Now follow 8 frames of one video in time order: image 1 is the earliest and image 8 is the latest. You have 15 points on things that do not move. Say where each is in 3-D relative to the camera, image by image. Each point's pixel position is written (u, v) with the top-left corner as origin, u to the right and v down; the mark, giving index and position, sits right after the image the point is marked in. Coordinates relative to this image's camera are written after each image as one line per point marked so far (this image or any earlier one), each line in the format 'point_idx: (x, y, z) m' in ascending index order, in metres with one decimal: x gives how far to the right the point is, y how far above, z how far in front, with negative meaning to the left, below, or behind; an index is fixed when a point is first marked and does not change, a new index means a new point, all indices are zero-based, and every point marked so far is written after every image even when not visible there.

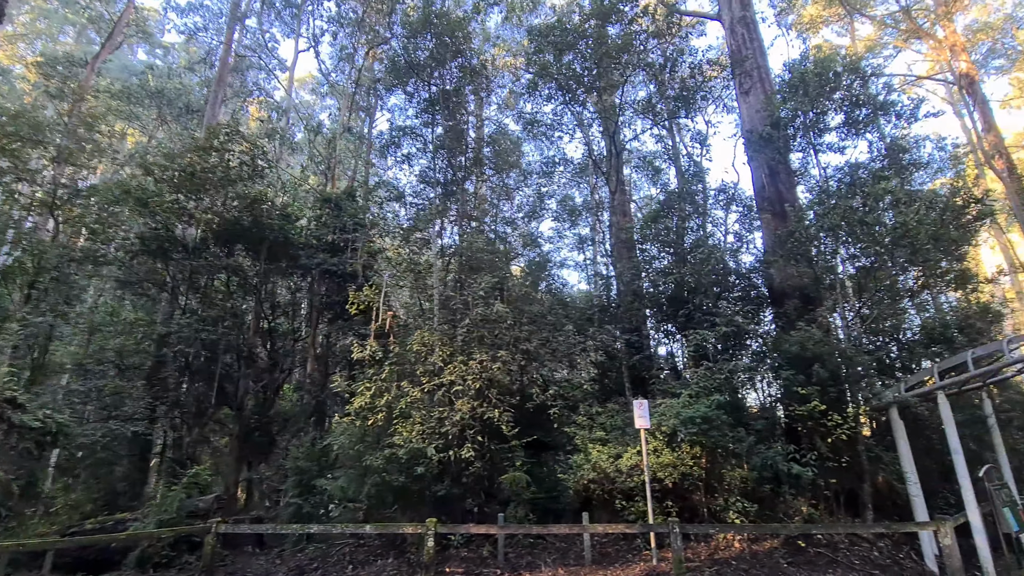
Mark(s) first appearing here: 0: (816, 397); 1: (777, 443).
0: (+4.9, -1.8, +8.2) m
1: (+4.5, -2.6, +8.5) m
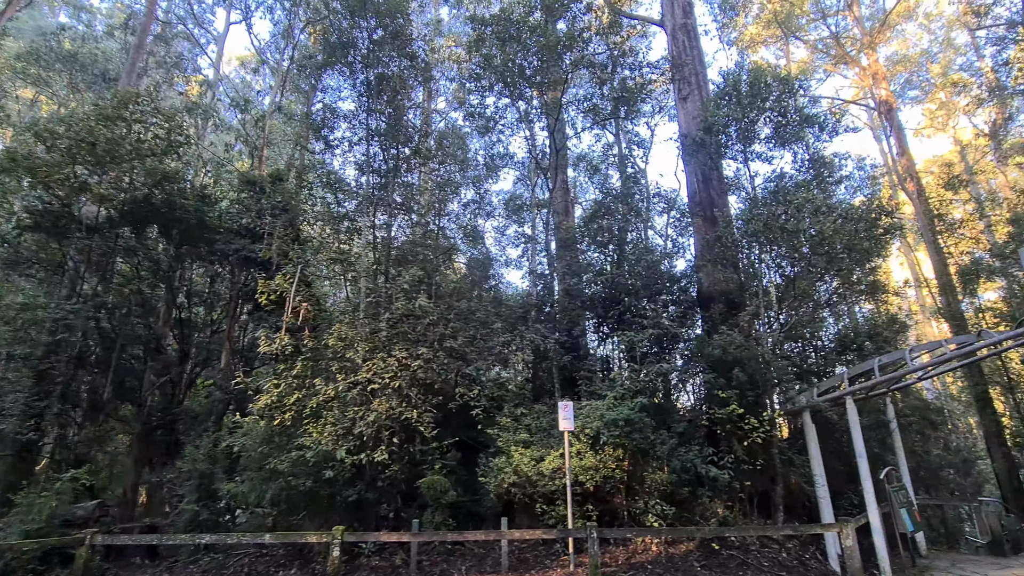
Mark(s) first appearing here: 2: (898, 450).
0: (+3.6, -1.8, +8.3) m
1: (+3.1, -2.7, +8.6) m
2: (+7.9, -3.3, +10.2) m
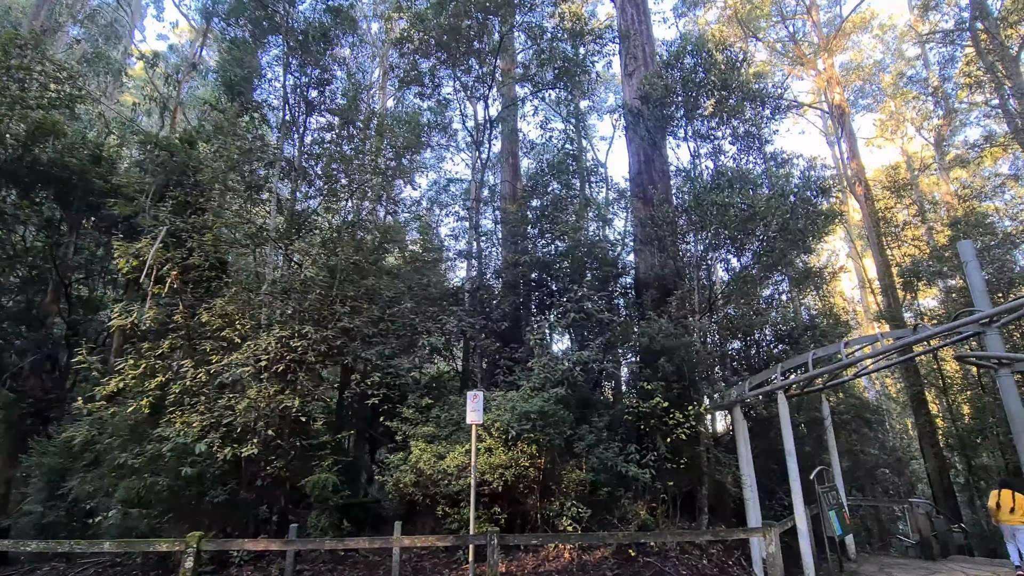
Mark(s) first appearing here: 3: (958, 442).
0: (+2.2, -1.6, +7.5) m
1: (+1.6, -2.4, +7.8) m
2: (+6.2, -3.1, +9.8) m
3: (+12.6, -4.4, +14.1) m
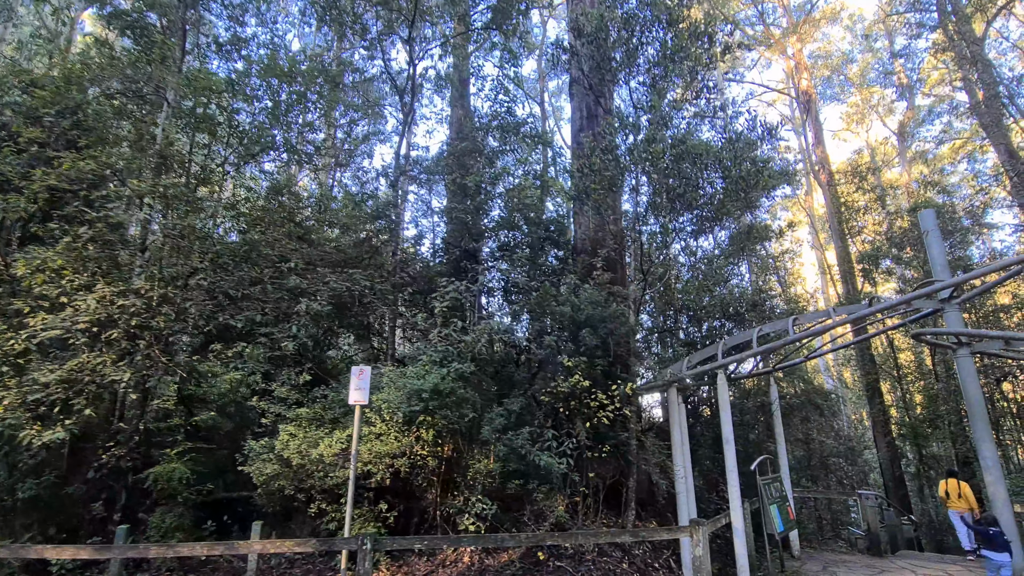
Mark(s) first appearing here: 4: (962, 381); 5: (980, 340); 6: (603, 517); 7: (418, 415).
0: (+0.9, -1.0, +6.5) m
1: (+0.3, -1.9, +6.7) m
2: (+4.7, -2.6, +8.9) m
3: (+10.9, -3.9, +13.6) m
4: (+6.9, -1.4, +7.6) m
5: (+7.3, -0.8, +7.8) m
6: (+1.3, -3.2, +6.9) m
7: (-1.1, -1.6, +6.1) m
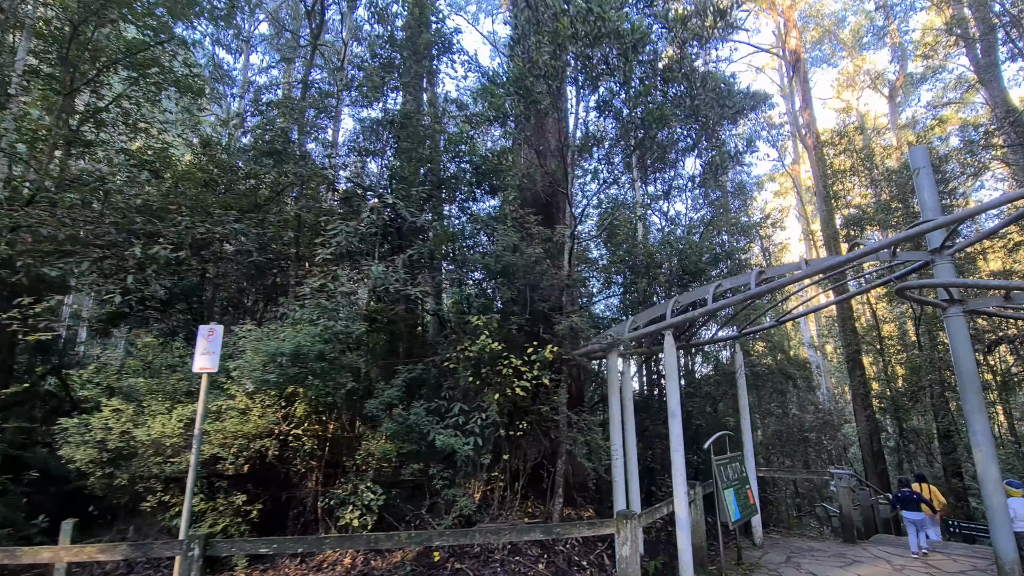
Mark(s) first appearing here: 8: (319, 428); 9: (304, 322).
0: (-0.2, -0.4, +5.2) m
1: (-0.8, -1.2, +5.5) m
2: (+3.6, -1.9, +7.8) m
3: (+9.6, -3.0, +12.7) m
4: (+5.7, -0.7, +6.5) m
5: (+6.2, -0.1, +6.7) m
6: (+0.2, -2.5, +5.8) m
7: (-2.2, -1.0, +4.9) m
8: (-2.0, -1.5, +5.2) m
9: (-2.1, -0.4, +5.2) m
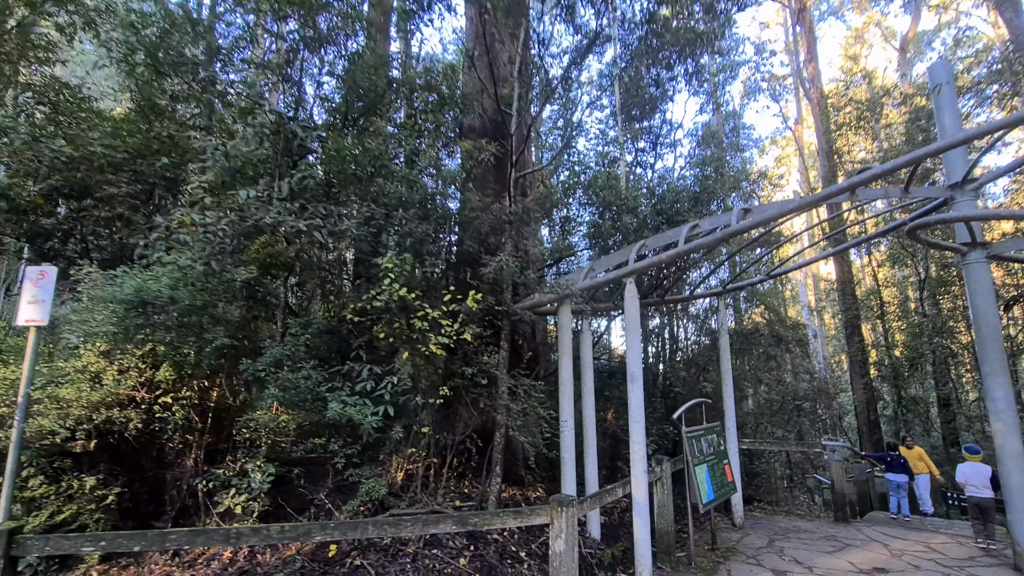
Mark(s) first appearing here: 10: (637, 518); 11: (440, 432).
0: (-0.9, +0.1, +4.2) m
1: (-1.5, -0.7, +4.5) m
2: (+2.9, -1.2, +6.9) m
3: (+9.0, -2.0, +11.8) m
4: (+5.1, -0.1, +5.5) m
5: (+5.5, +0.5, +5.7) m
6: (-0.5, -1.9, +4.9) m
7: (-2.9, -0.4, +3.9) m
8: (-2.7, -0.9, +4.3) m
9: (-2.8, +0.2, +4.2) m
10: (+1.1, -2.0, +4.4) m
11: (-0.7, -1.3, +4.7) m
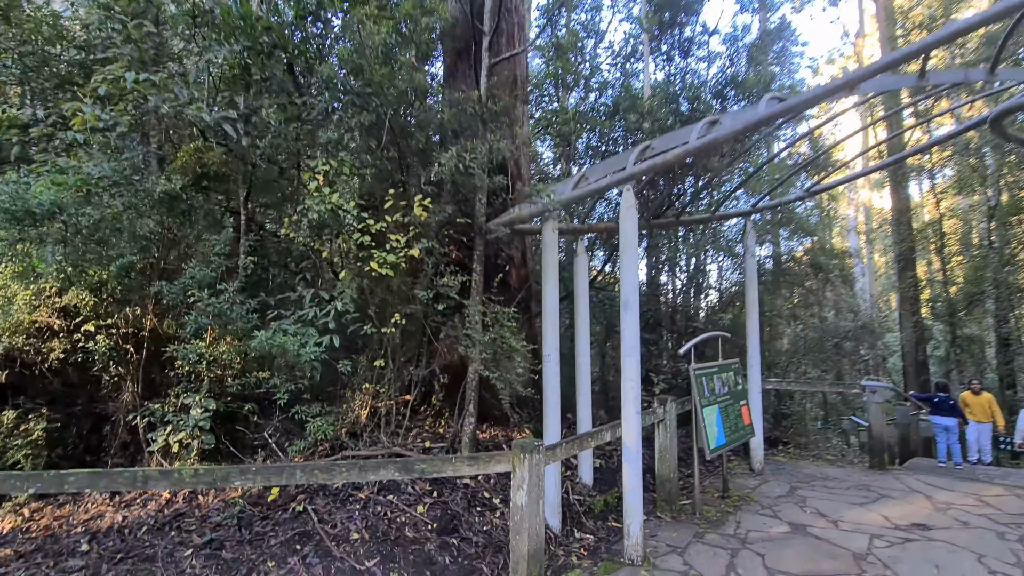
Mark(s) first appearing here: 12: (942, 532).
0: (-1.2, +0.8, +3.4) m
1: (-1.8, 0.0, +3.9) m
2: (+2.8, -0.2, +6.0) m
3: (+9.2, -0.4, +10.5) m
4: (+4.9, +0.7, +4.3) m
5: (+5.3, +1.4, +4.4) m
6: (-0.7, -1.2, +4.3) m
7: (-3.2, +0.2, +3.3) m
8: (-3.0, -0.3, +3.8) m
9: (-3.1, +0.8, +3.5) m
10: (+0.9, -1.3, +3.8) m
11: (-0.9, -0.6, +4.1) m
12: (+3.7, -2.1, +4.3) m
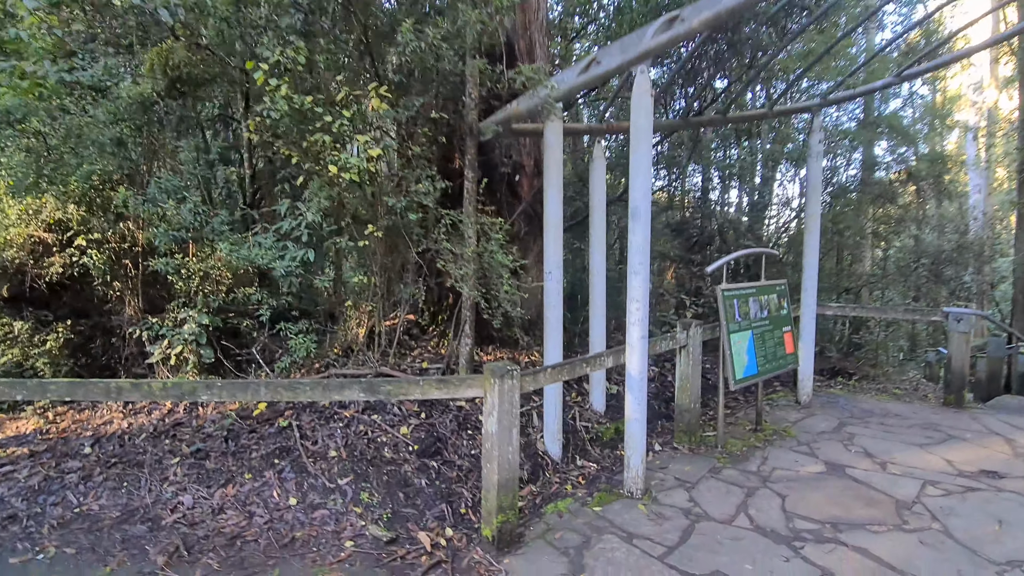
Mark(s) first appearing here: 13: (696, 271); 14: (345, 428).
0: (-1.3, +1.3, +3.0) m
1: (-1.8, +0.7, +3.7) m
2: (+3.0, +0.7, +5.1) m
3: (+9.9, +1.2, +8.8) m
4: (+4.8, +1.4, +3.1) m
5: (+5.3, +2.0, +3.0) m
6: (-0.7, -0.5, +4.1) m
7: (-3.3, +0.7, +3.3) m
8: (-3.0, +0.4, +3.7) m
9: (-3.2, +1.4, +3.4) m
10: (+0.8, -0.7, +3.4) m
11: (-0.9, +0.1, +3.8) m
12: (+3.7, -1.4, +3.6) m
13: (+2.3, +0.2, +6.4) m
14: (-1.1, -1.0, +3.5) m
